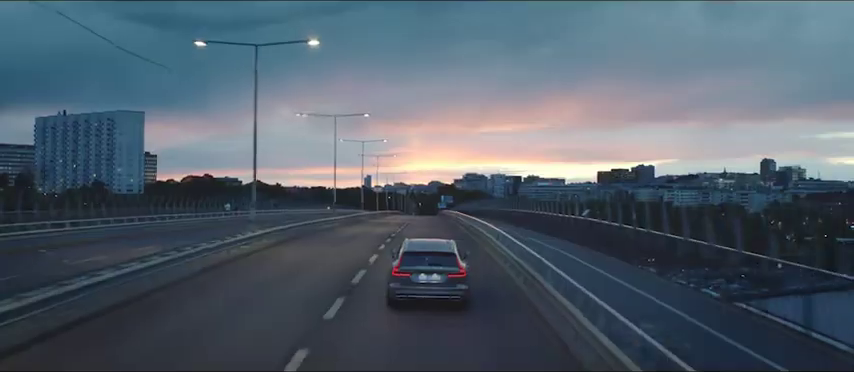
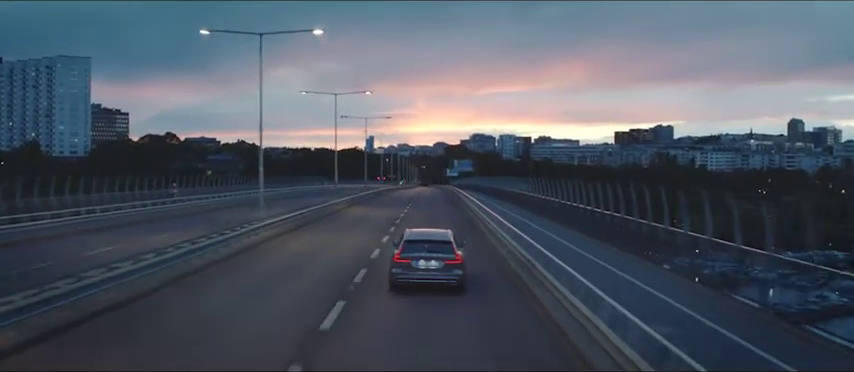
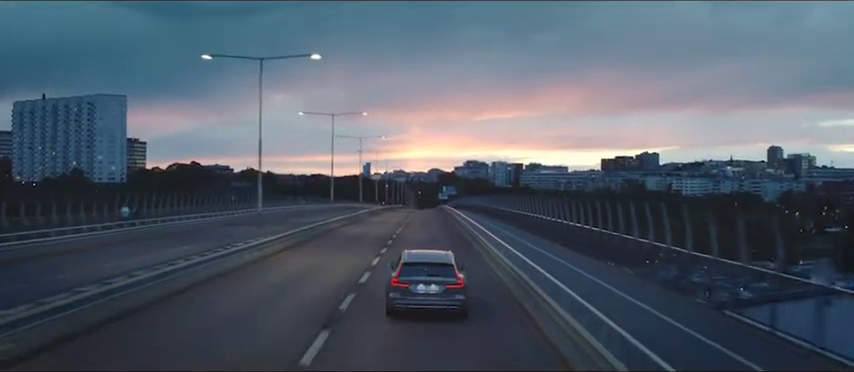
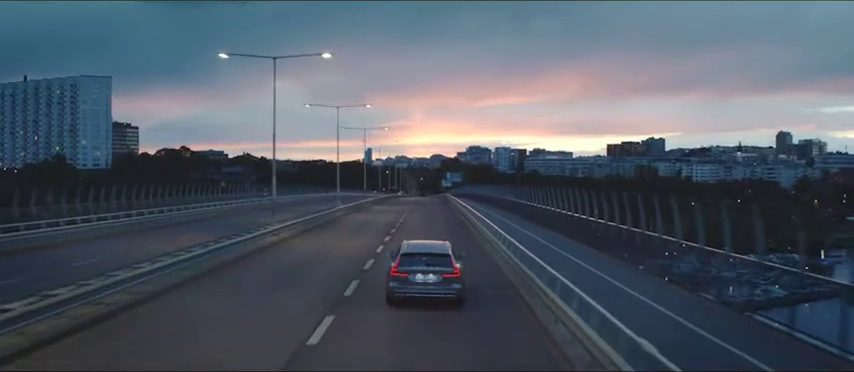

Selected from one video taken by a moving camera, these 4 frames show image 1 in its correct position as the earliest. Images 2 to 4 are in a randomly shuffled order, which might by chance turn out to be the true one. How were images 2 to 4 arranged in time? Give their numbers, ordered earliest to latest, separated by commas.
3, 4, 2
